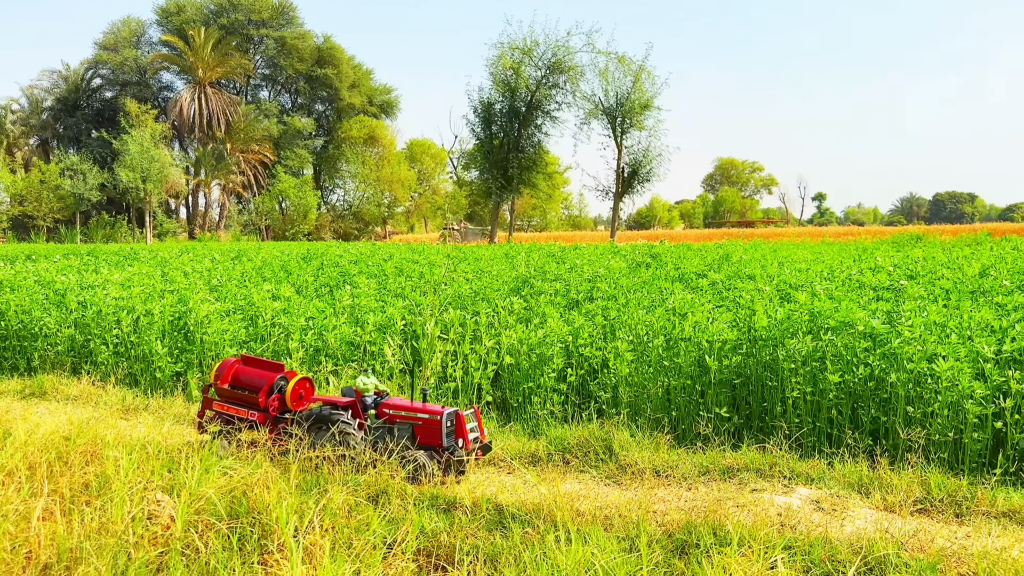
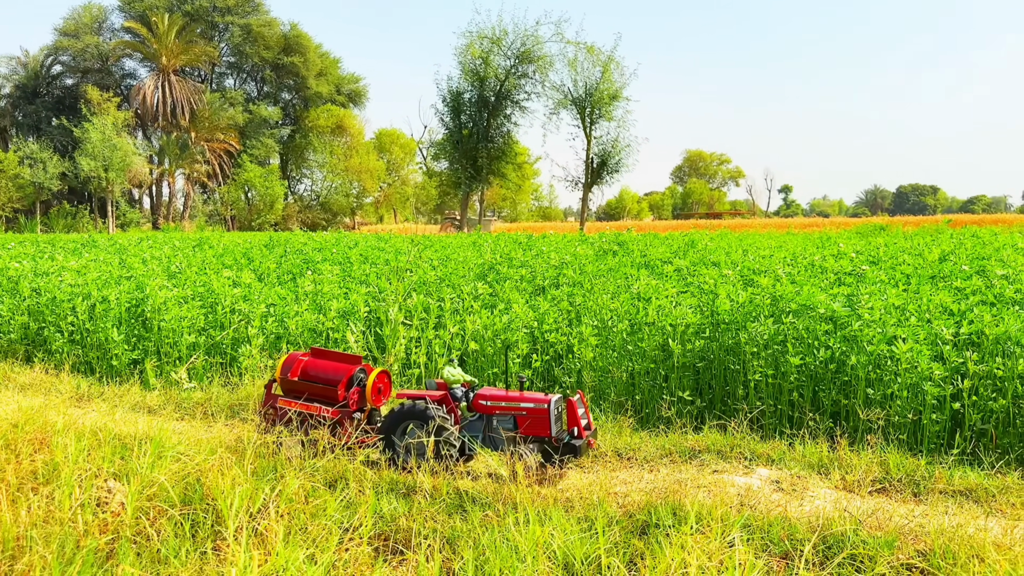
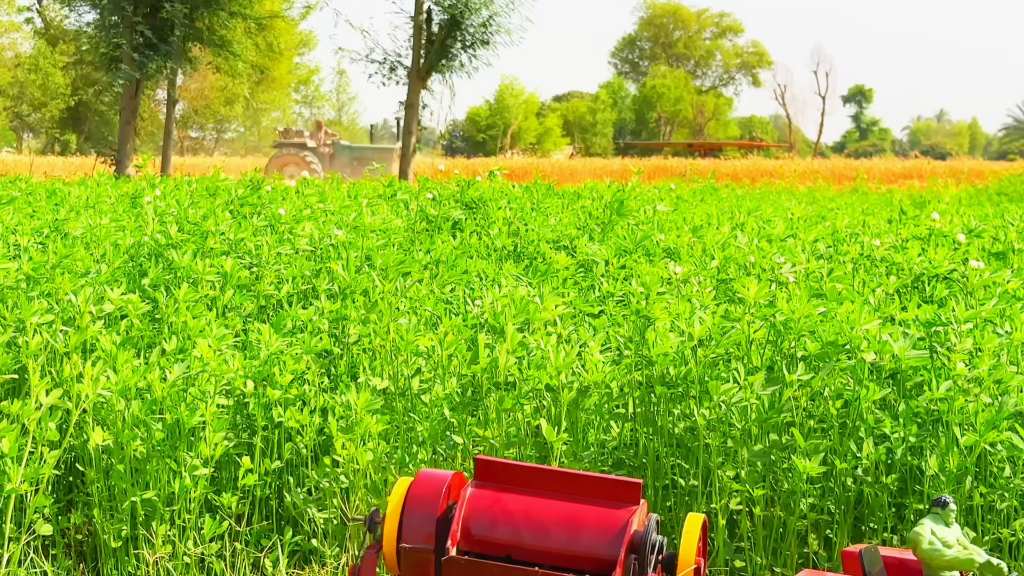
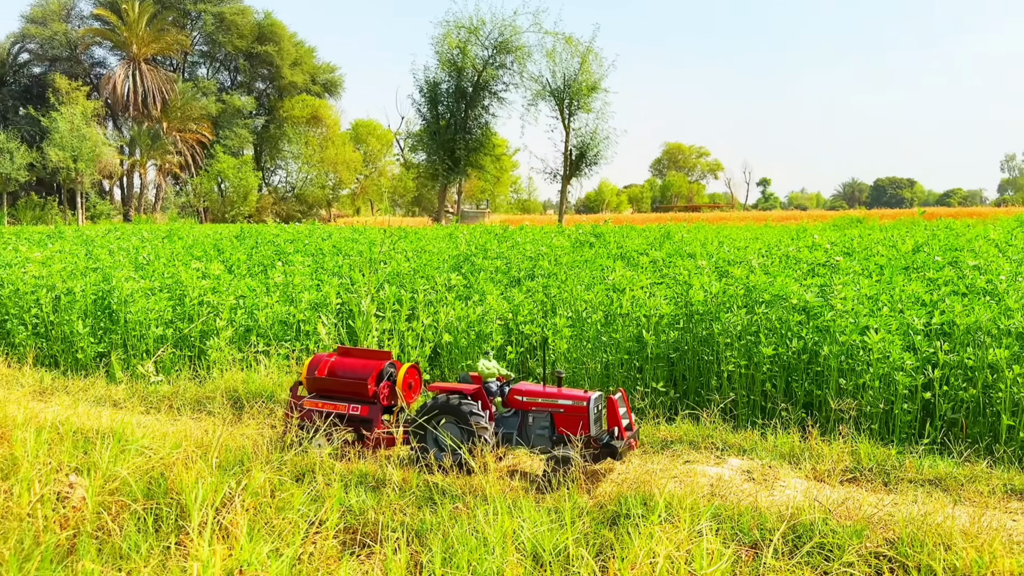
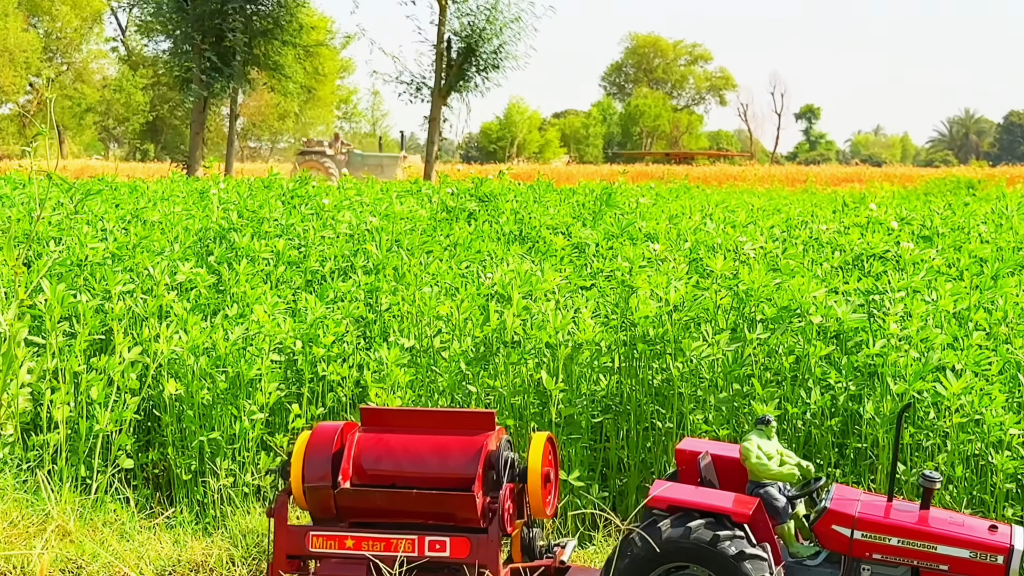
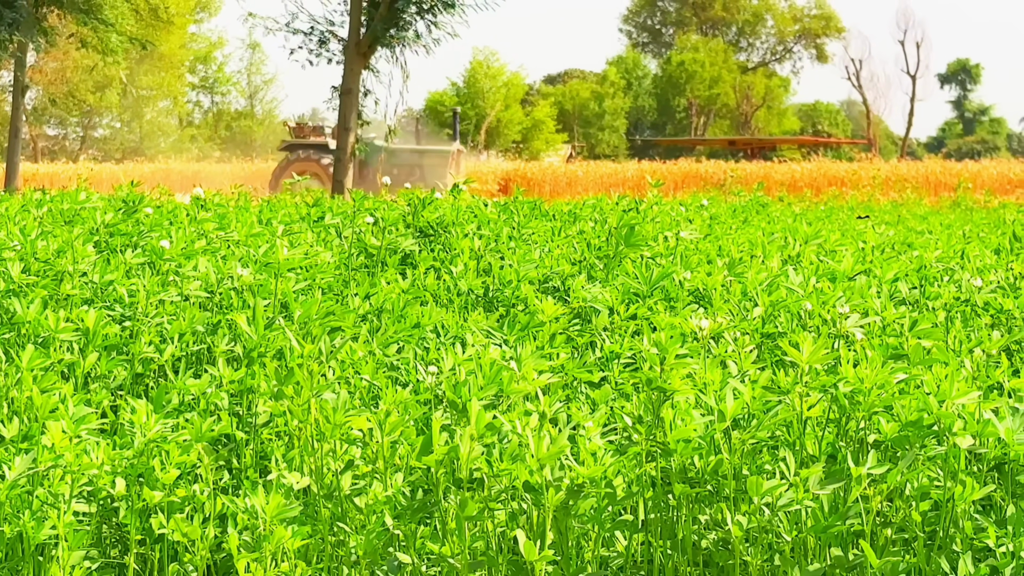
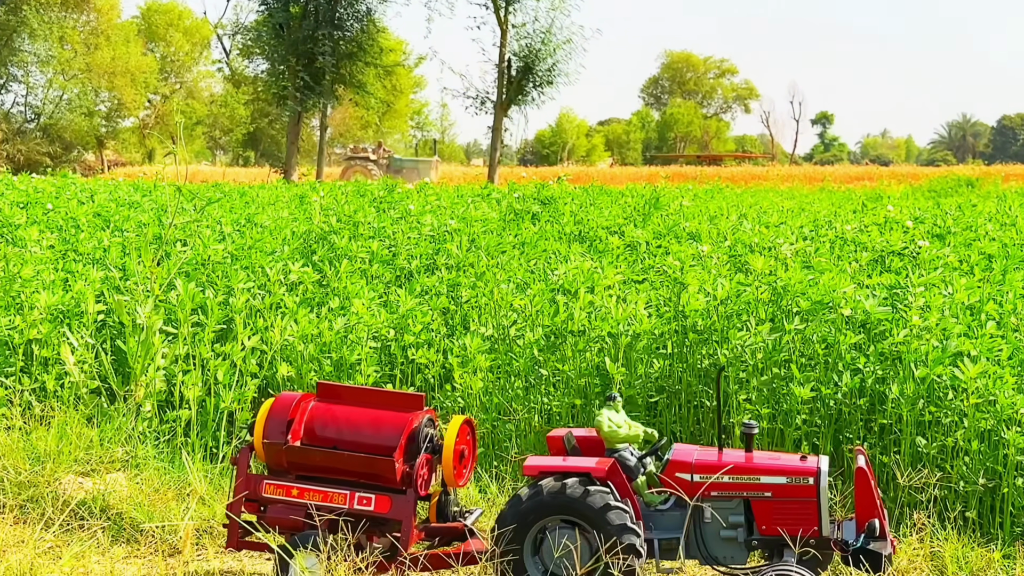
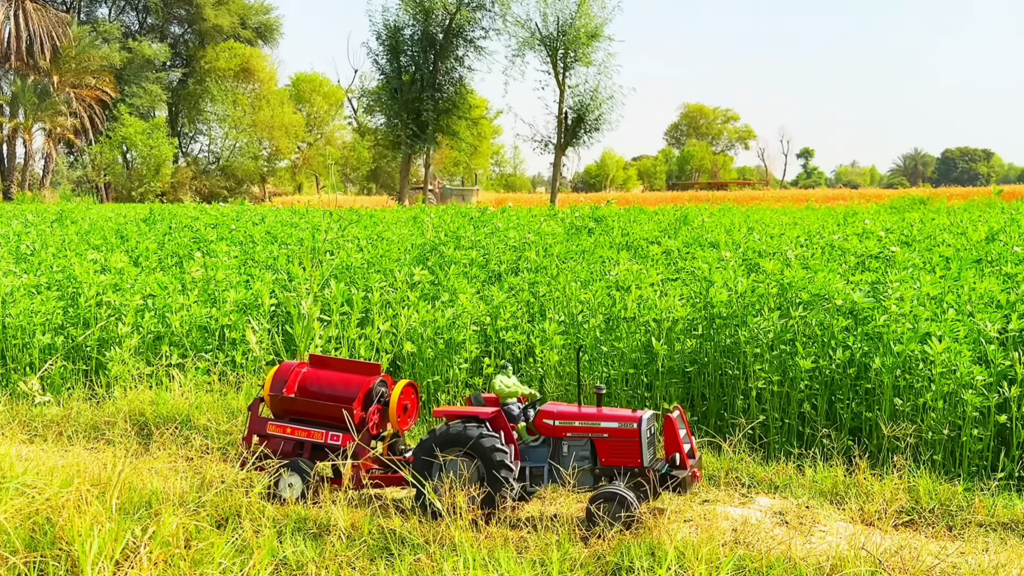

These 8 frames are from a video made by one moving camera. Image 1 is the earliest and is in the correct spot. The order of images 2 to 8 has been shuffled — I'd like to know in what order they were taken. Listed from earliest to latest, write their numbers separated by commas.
2, 4, 8, 7, 5, 3, 6
